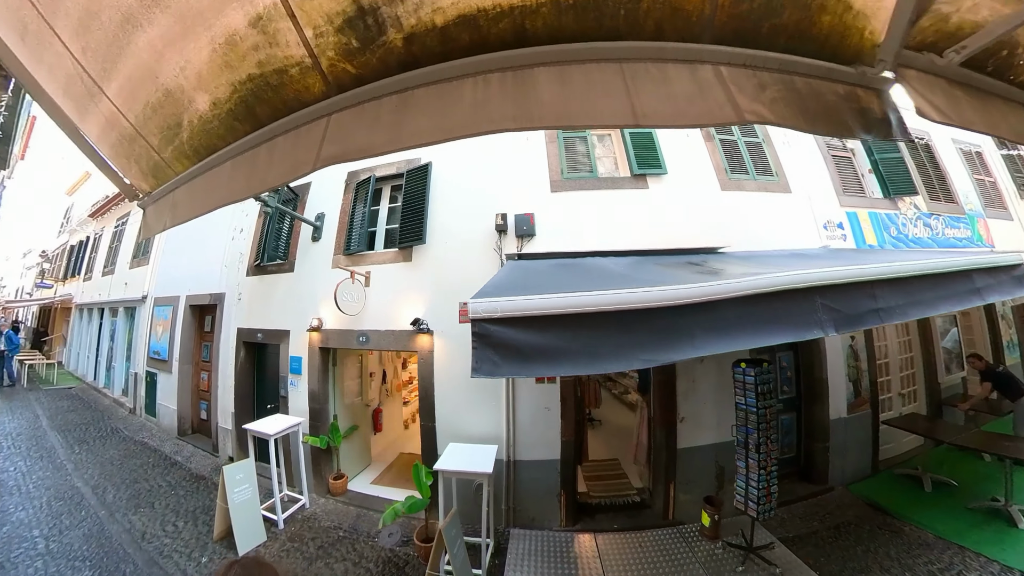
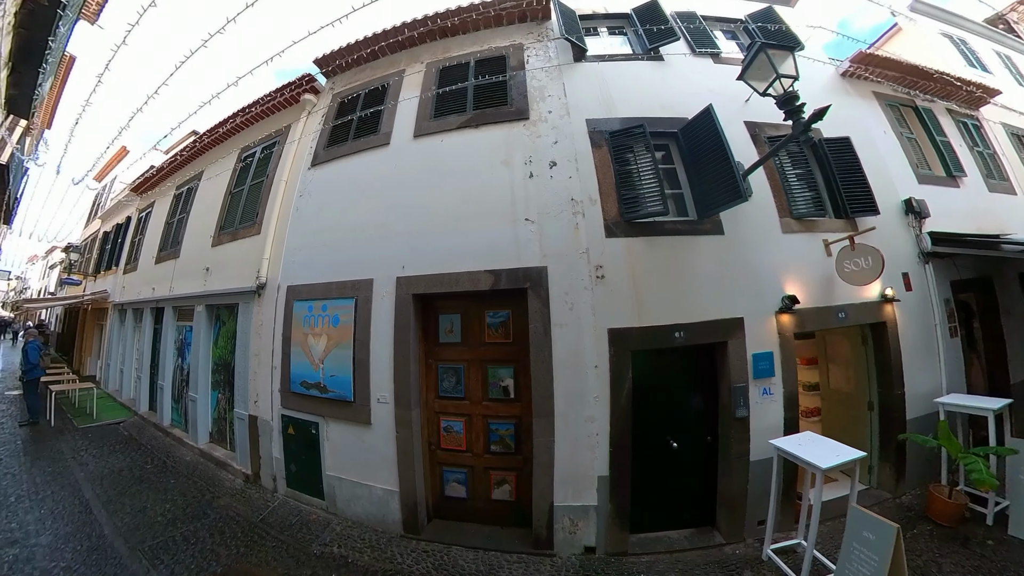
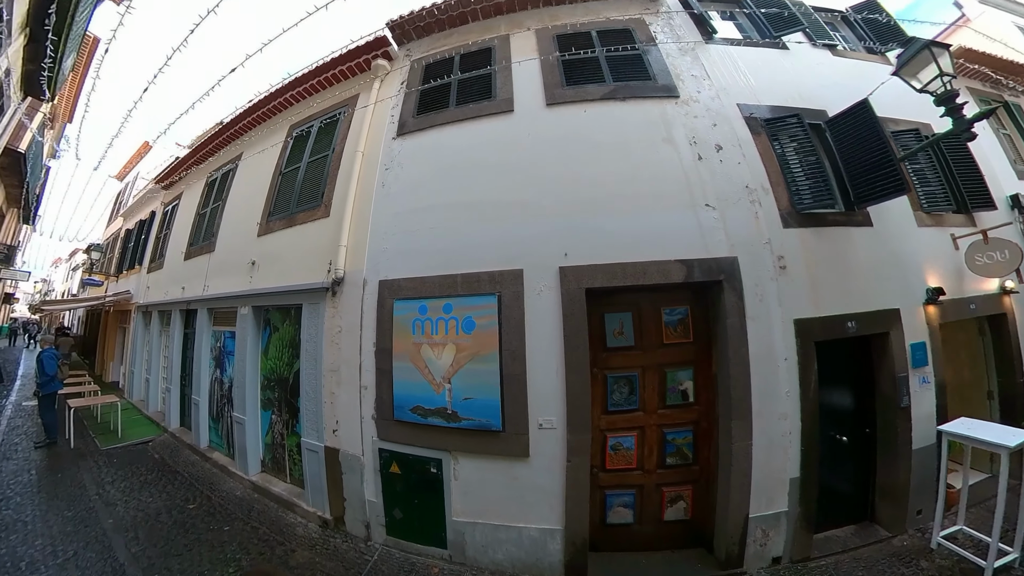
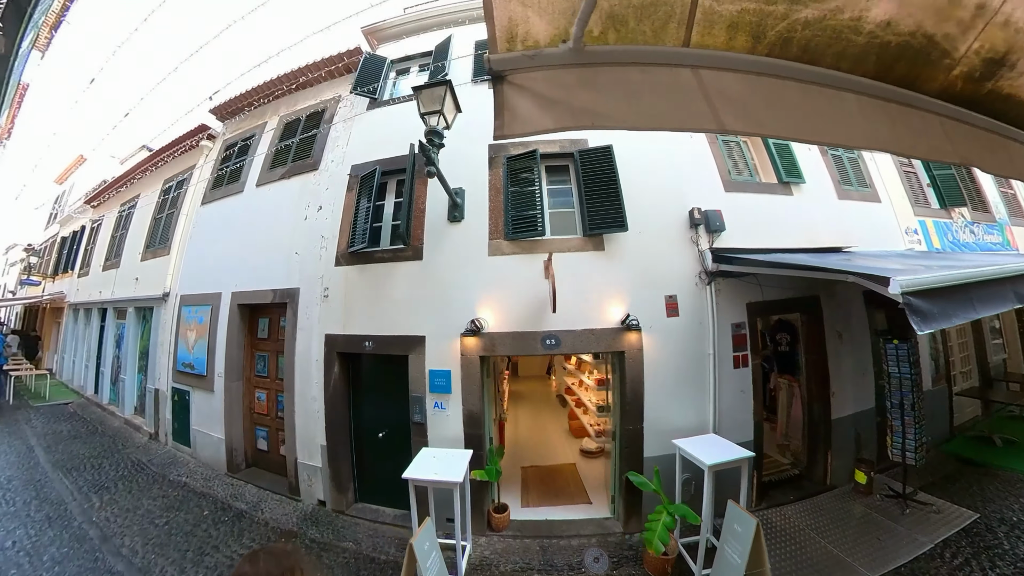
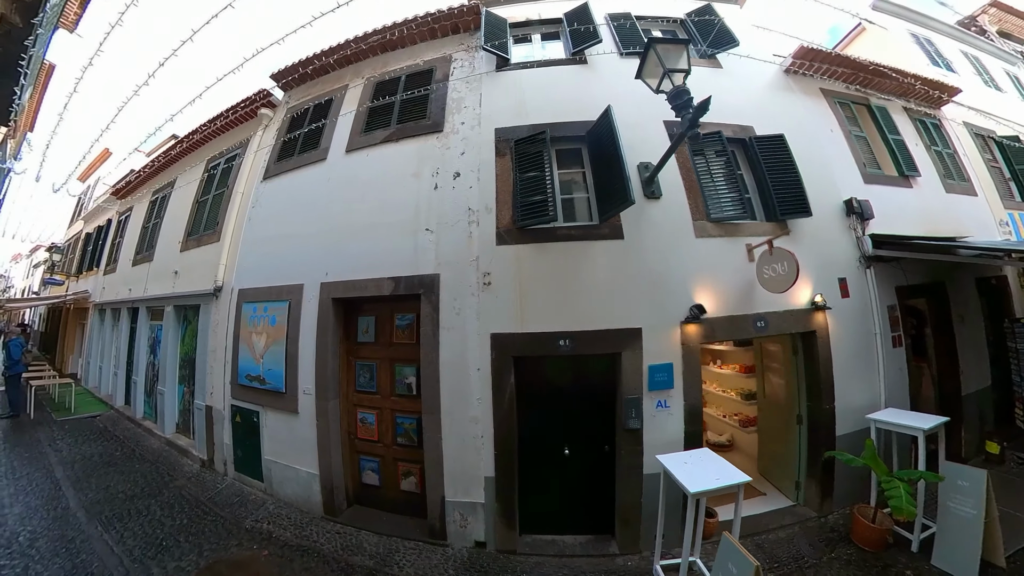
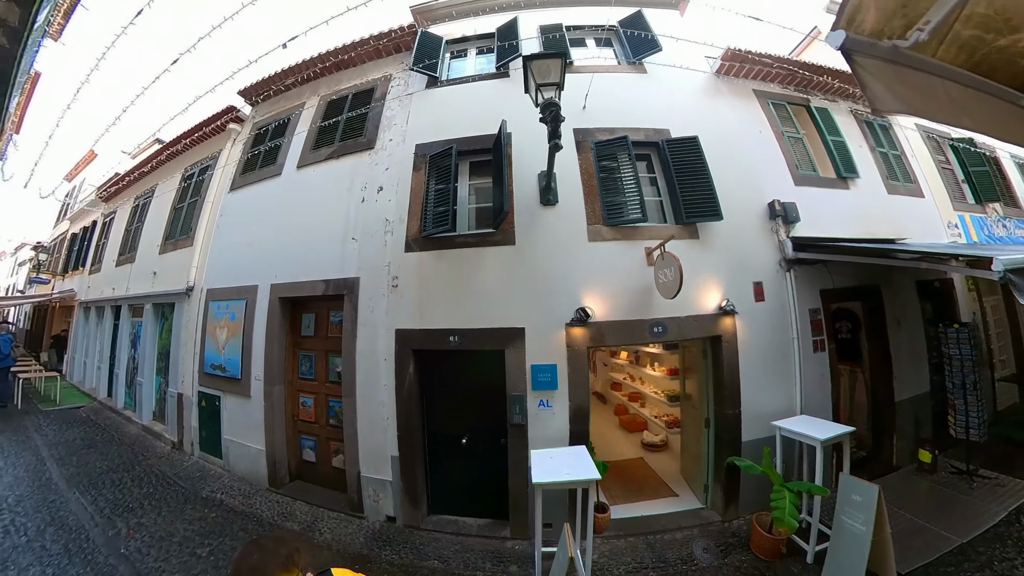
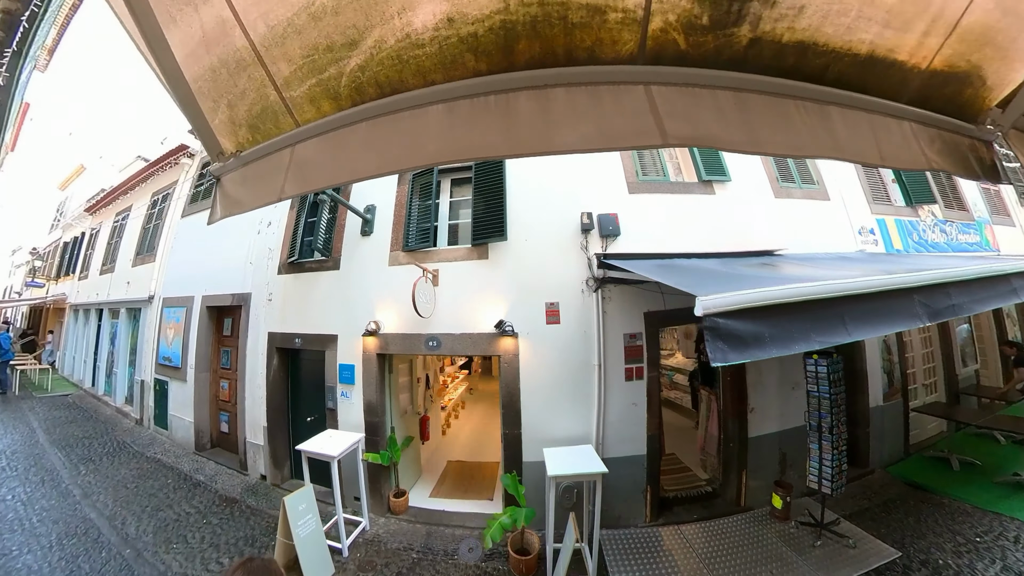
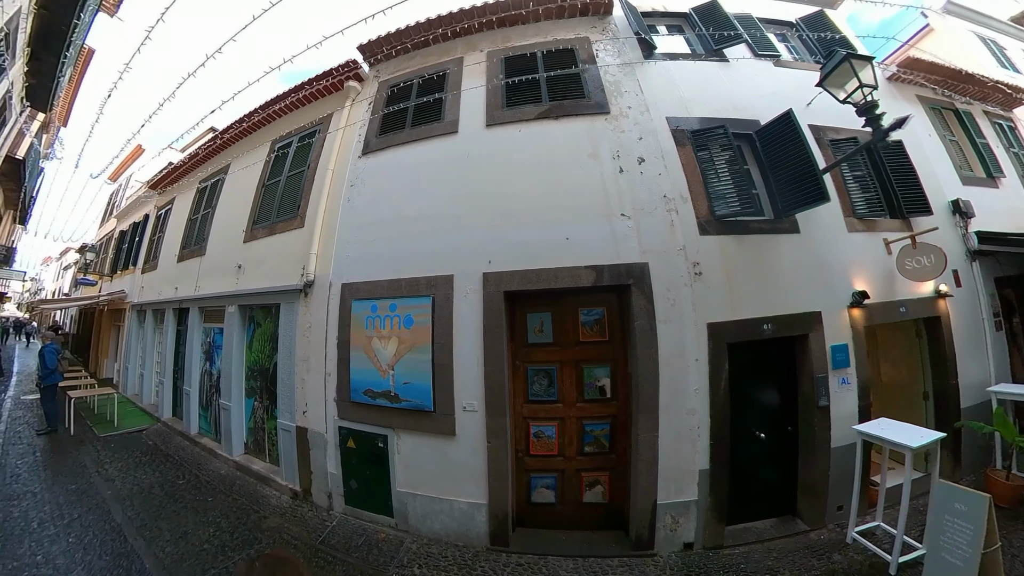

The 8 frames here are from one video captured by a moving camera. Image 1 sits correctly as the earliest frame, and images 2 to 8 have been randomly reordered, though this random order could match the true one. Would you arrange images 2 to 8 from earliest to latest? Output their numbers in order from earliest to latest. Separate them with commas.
7, 4, 6, 5, 2, 8, 3
